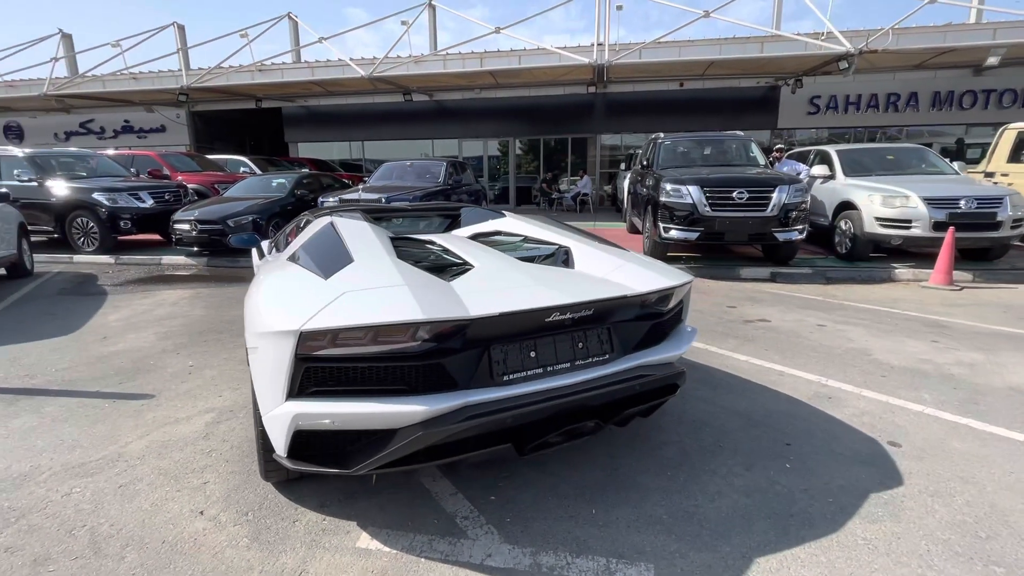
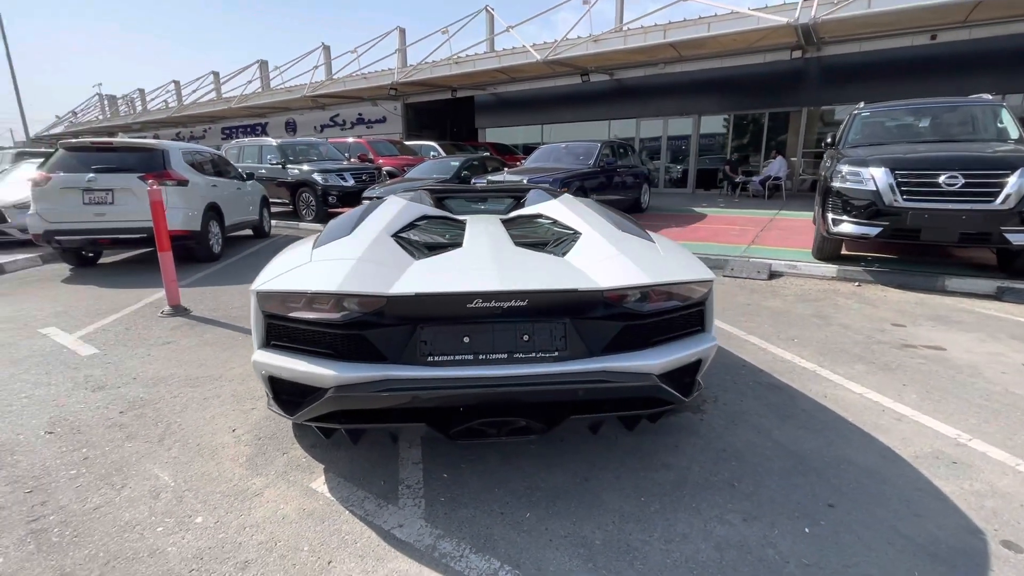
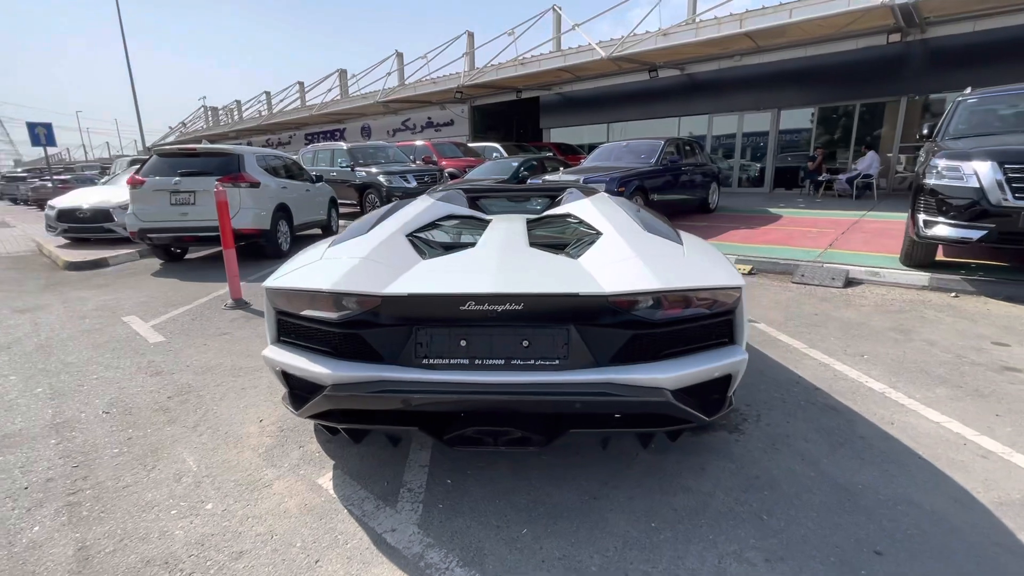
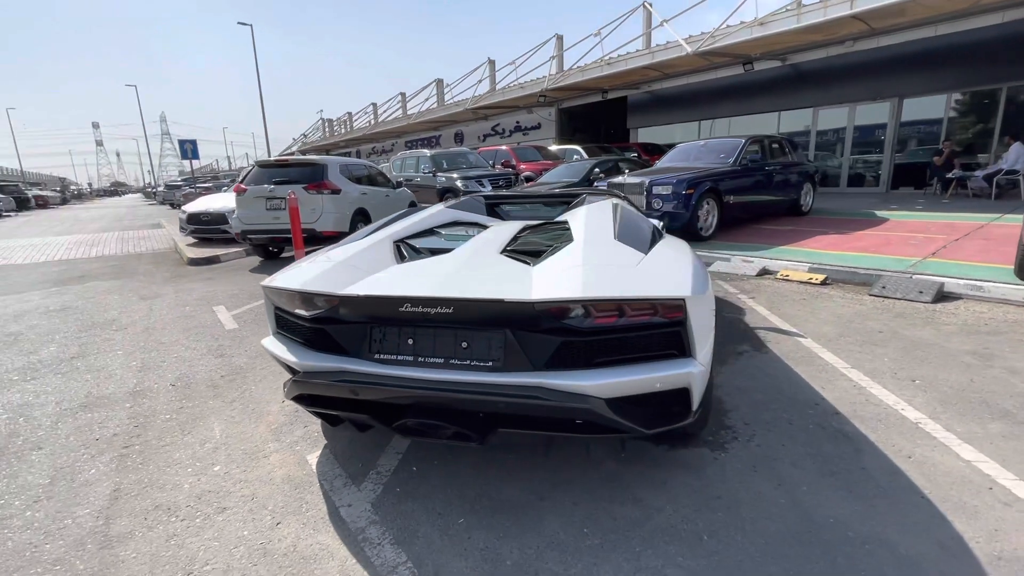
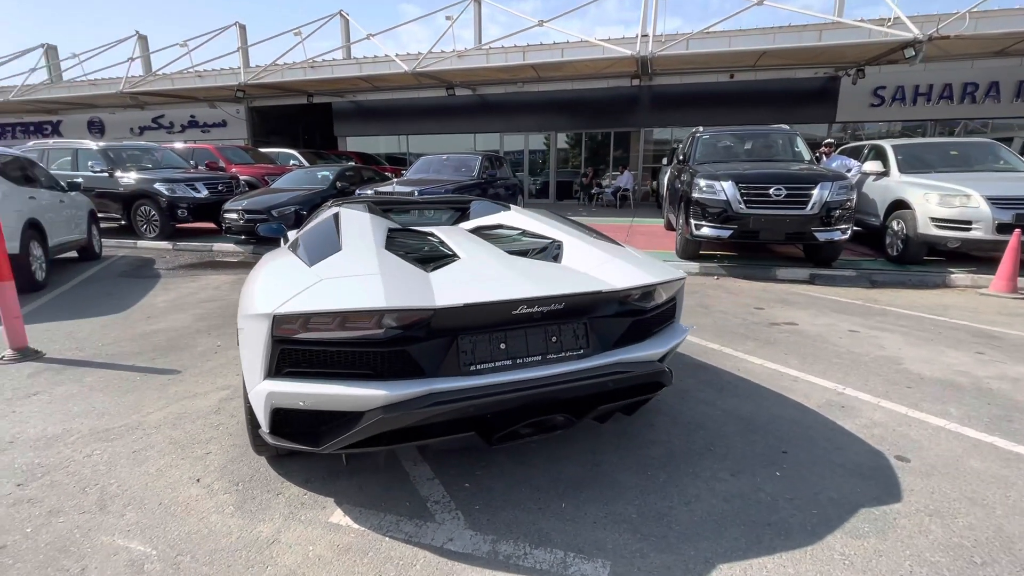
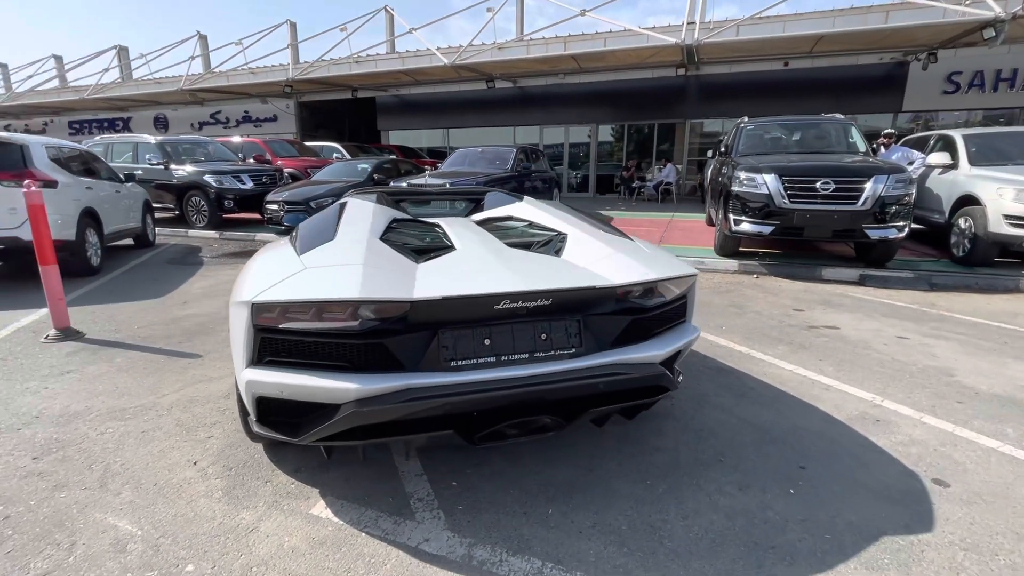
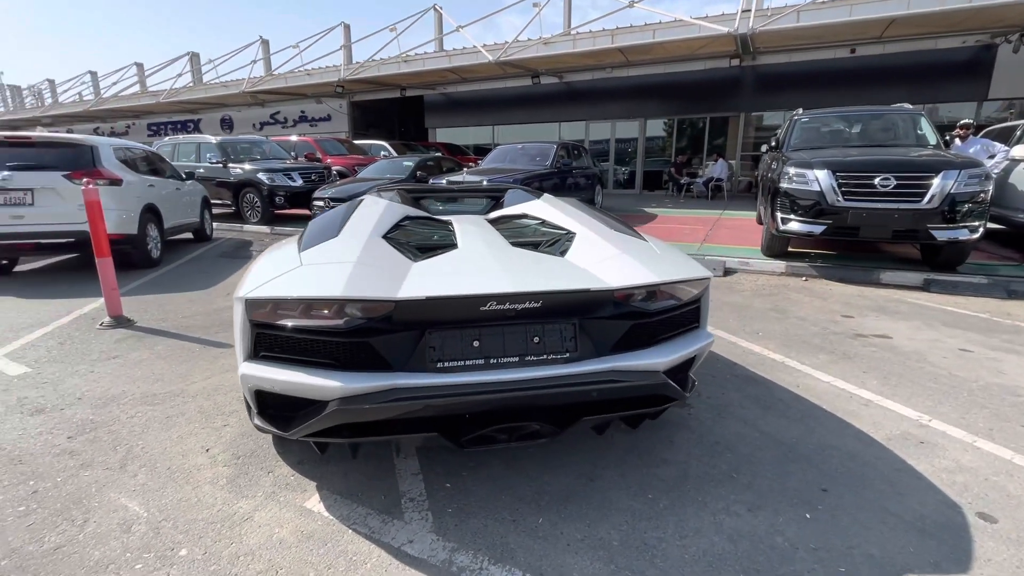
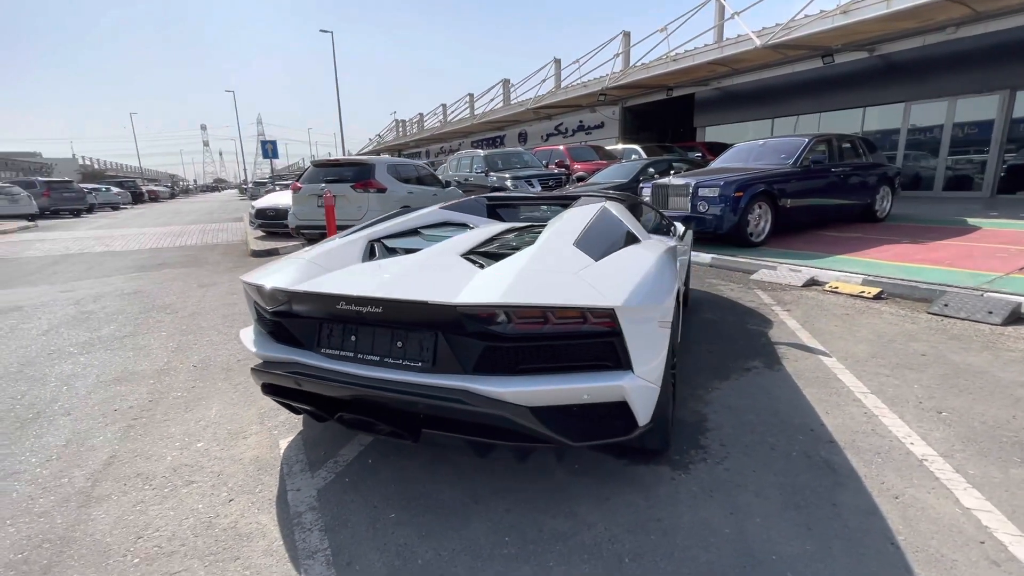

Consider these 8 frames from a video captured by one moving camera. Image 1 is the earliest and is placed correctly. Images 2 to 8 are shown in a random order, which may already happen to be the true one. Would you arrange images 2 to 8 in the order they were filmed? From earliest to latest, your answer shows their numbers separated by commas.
5, 6, 7, 2, 3, 4, 8
